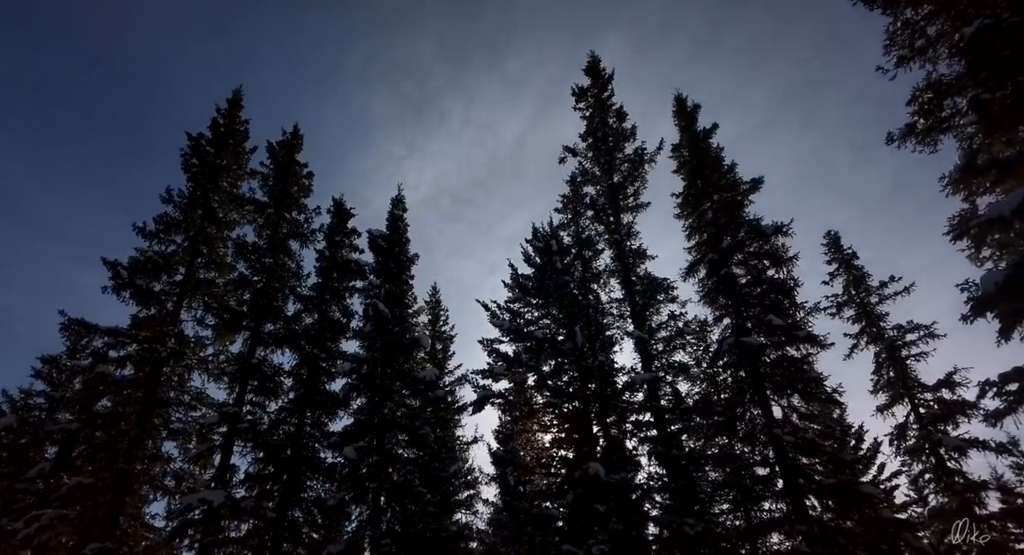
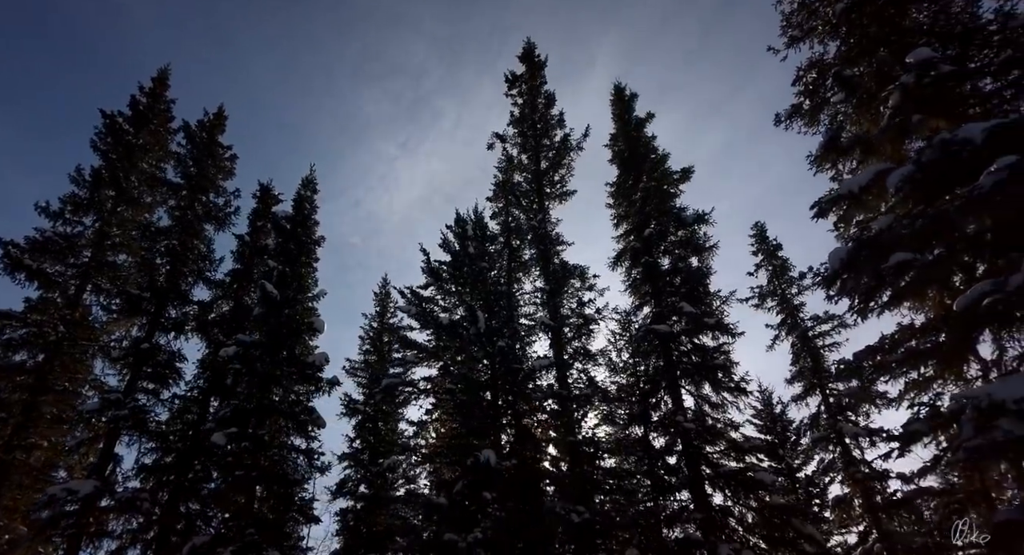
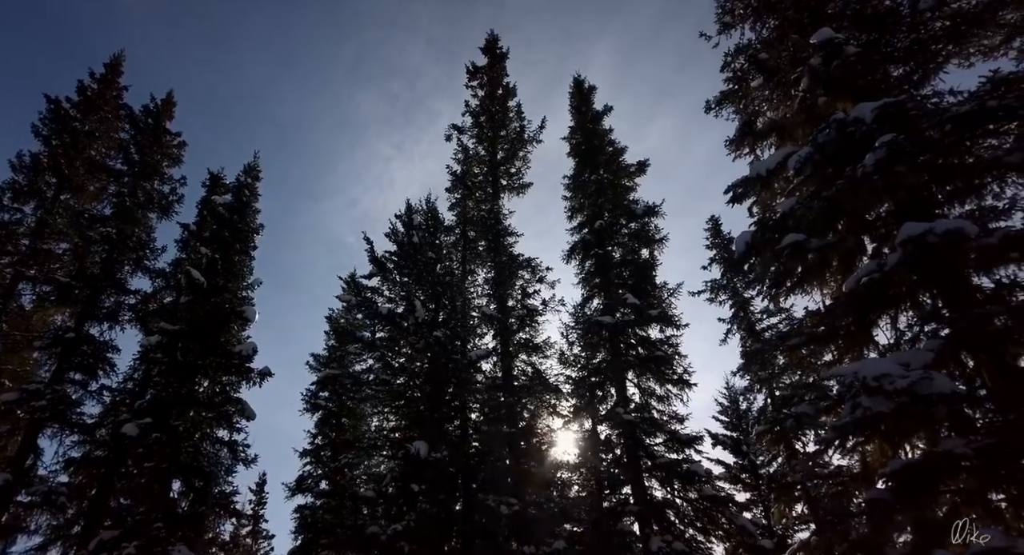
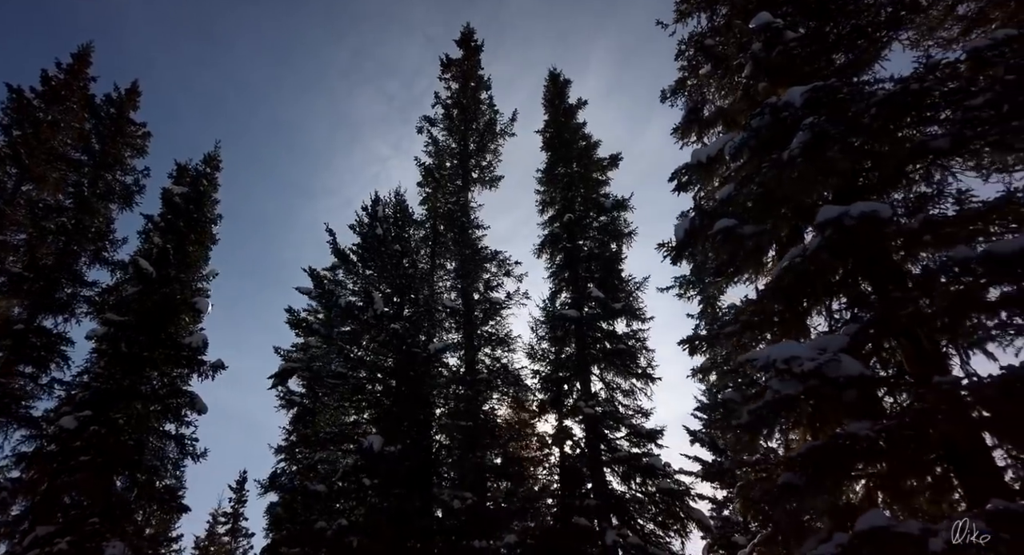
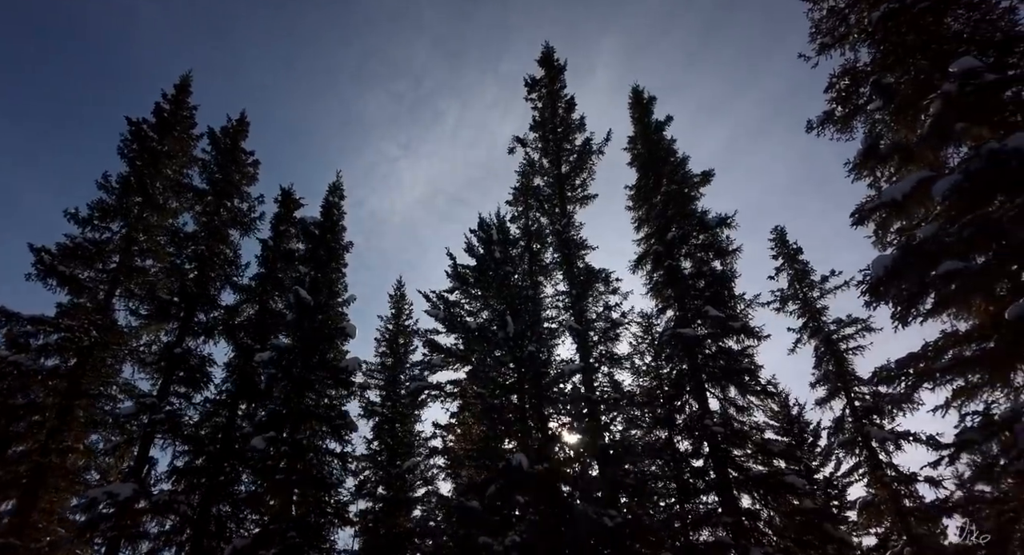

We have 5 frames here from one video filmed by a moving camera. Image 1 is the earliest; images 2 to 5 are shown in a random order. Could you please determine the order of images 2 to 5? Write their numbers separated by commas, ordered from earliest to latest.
5, 2, 3, 4
